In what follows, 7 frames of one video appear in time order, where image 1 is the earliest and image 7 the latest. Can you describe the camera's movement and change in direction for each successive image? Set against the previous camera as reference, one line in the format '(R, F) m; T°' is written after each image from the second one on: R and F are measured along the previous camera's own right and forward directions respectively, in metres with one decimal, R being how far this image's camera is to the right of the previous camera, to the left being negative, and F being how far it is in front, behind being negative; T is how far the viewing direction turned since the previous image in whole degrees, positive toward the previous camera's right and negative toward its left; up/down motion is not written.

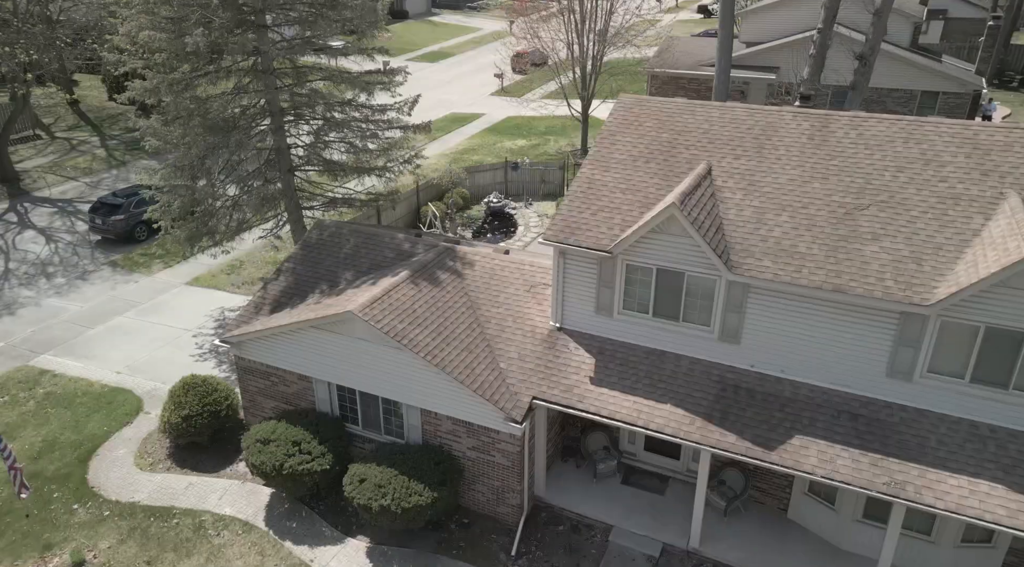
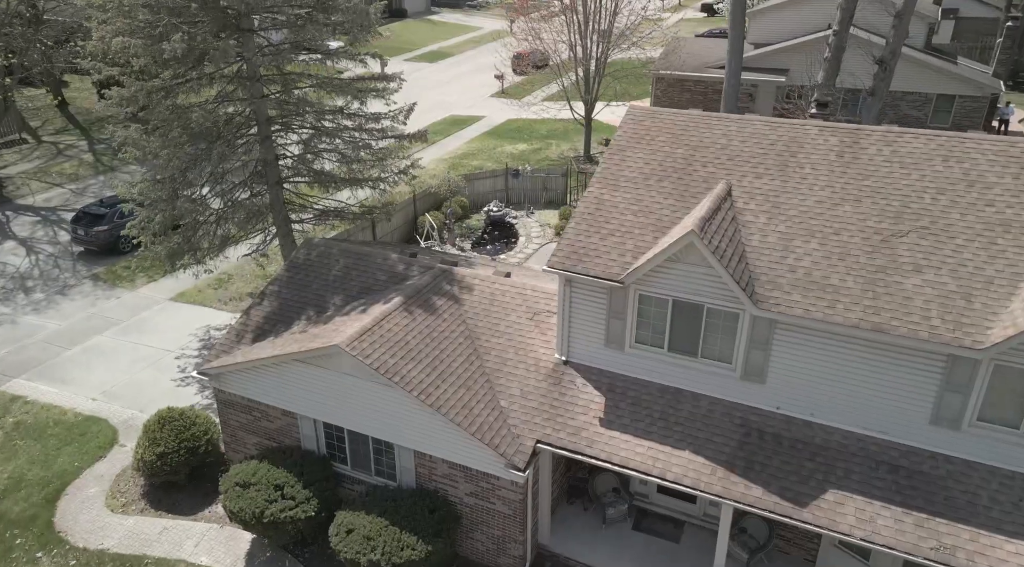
(0.0, +1.3) m; 0°
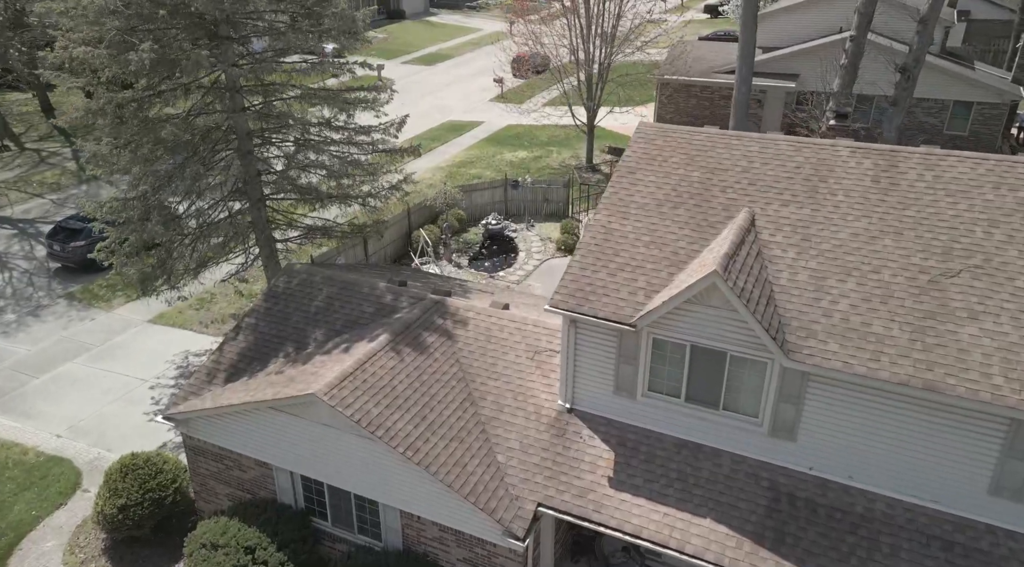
(0.0, +1.4) m; 0°
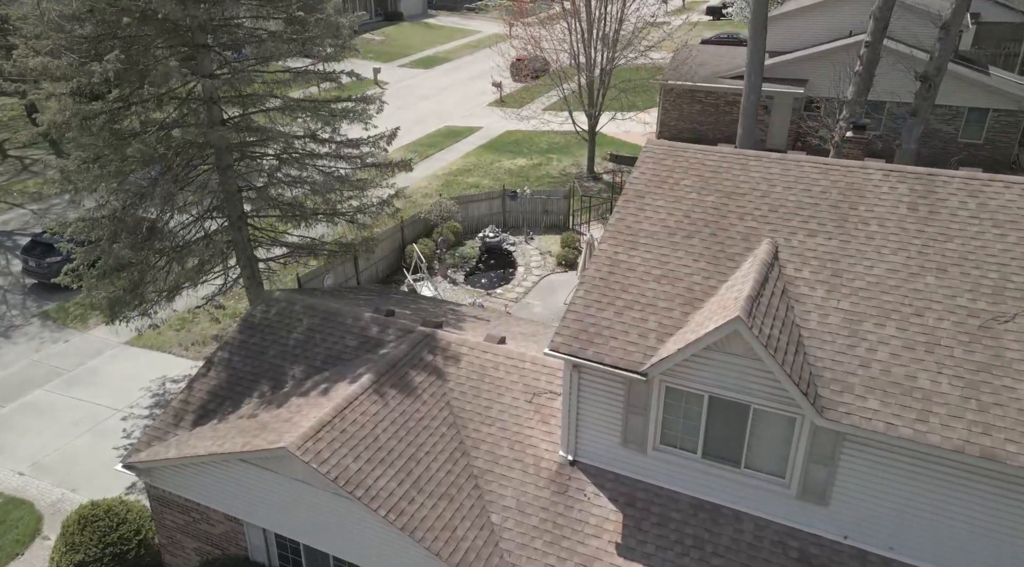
(+0.1, +1.3) m; 0°
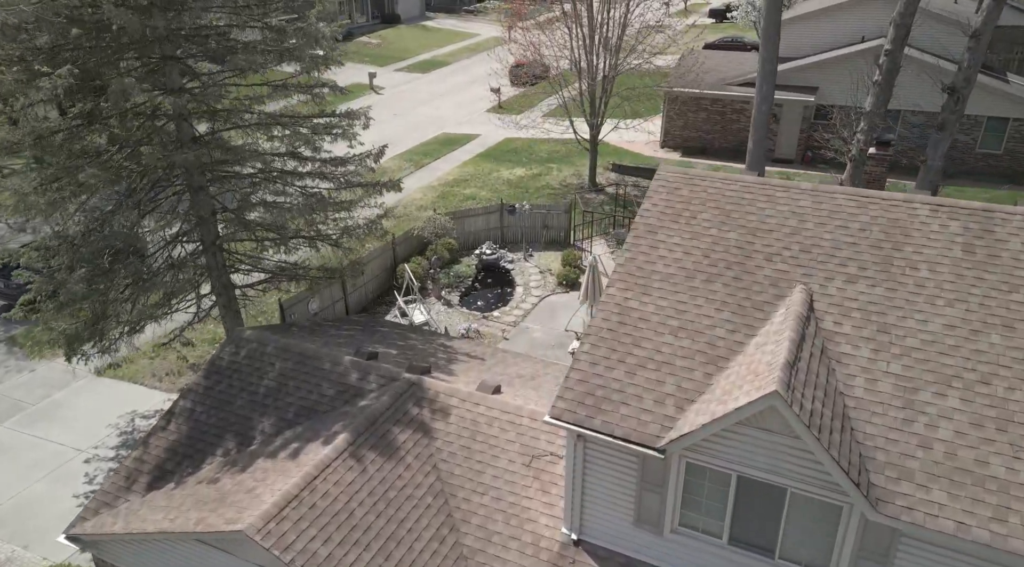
(+0.1, +1.5) m; 0°
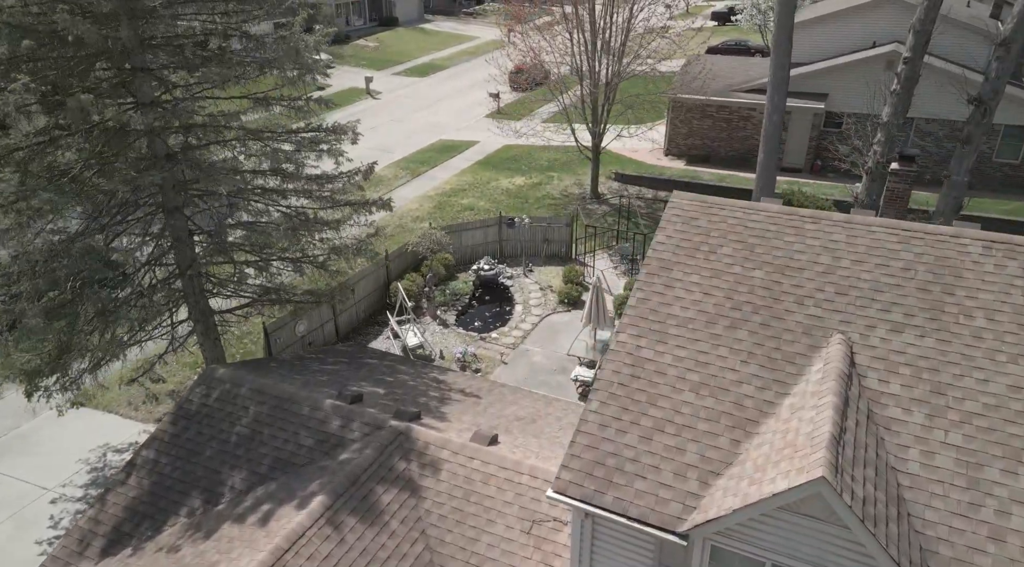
(0.0, +1.2) m; 0°
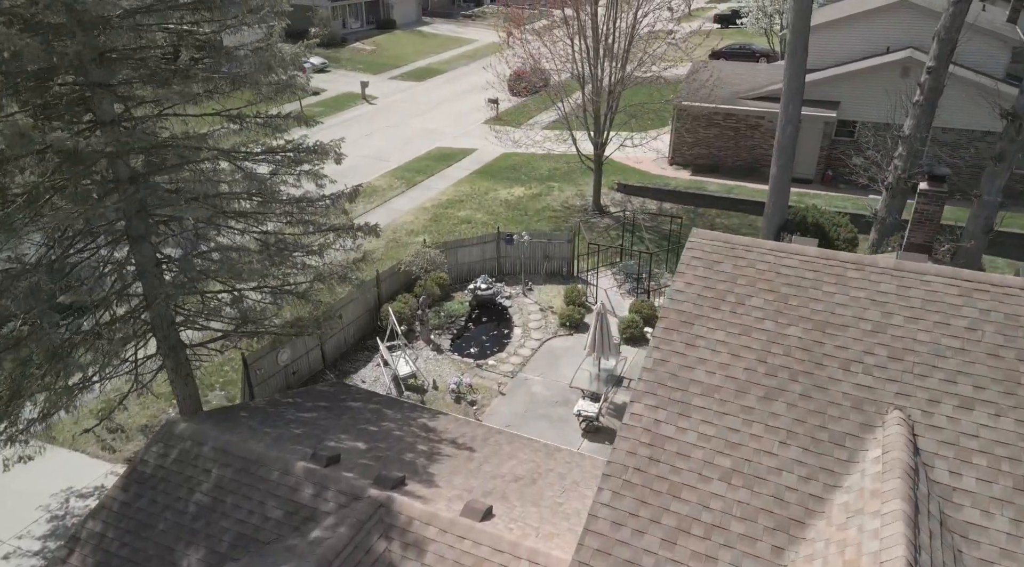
(0.0, +1.4) m; 0°
